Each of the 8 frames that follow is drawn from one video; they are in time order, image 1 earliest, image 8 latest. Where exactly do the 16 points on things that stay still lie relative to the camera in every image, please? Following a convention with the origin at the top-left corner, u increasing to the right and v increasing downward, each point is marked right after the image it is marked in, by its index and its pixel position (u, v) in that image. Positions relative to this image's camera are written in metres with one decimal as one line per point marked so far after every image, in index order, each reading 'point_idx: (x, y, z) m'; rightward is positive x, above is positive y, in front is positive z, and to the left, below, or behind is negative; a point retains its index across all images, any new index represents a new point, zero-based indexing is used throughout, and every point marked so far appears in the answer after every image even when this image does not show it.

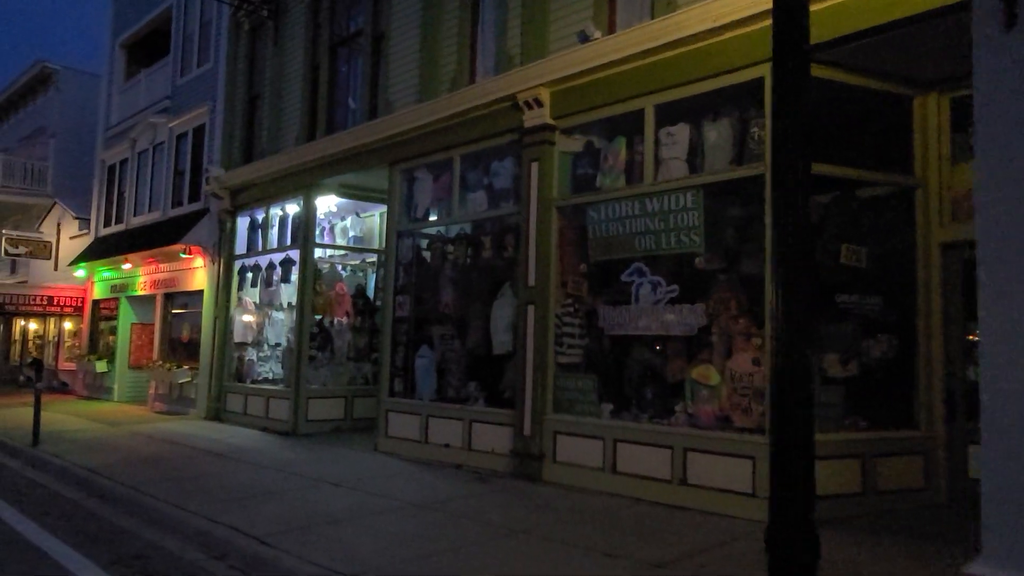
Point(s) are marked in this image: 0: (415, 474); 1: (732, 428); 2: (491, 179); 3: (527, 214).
0: (-1.3, -2.6, +10.0) m
1: (+2.4, -1.5, +7.9) m
2: (-0.3, +1.6, +11.0) m
3: (+0.2, +1.0, +10.1) m
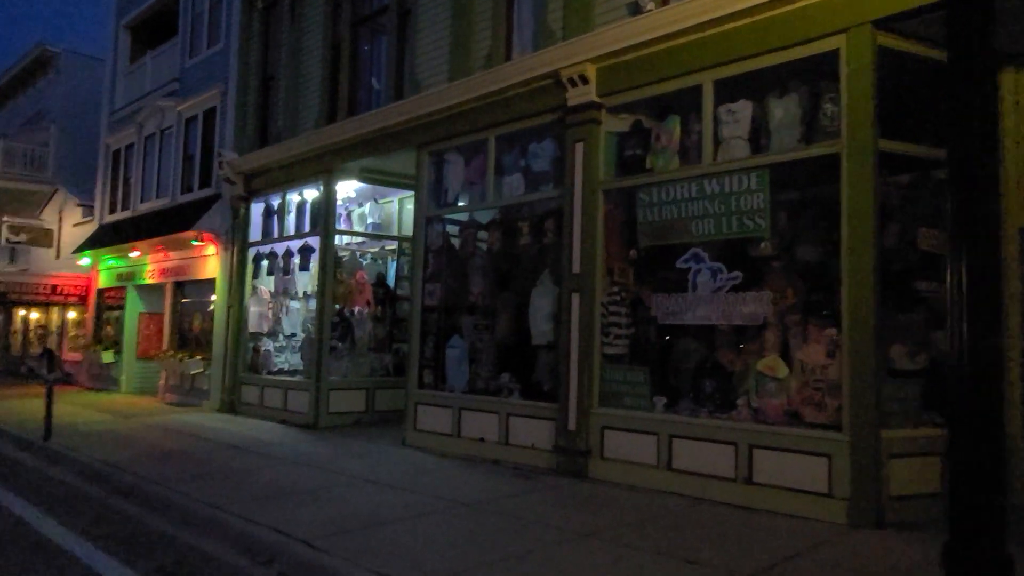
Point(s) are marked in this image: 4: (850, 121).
0: (-0.7, -2.4, +9.5) m
1: (+2.9, -1.4, +7.4) m
2: (+0.3, +1.8, +10.5) m
3: (+0.8, +1.2, +9.6) m
4: (+3.3, +1.6, +7.2) m
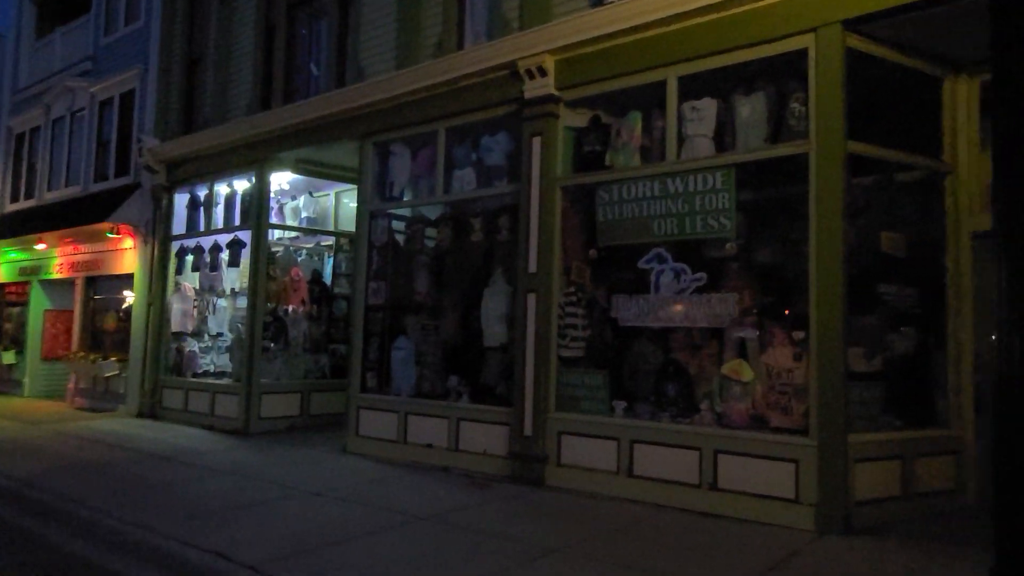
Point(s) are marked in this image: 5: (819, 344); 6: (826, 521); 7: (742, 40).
0: (-1.3, -2.4, +9.0) m
1: (+2.6, -1.4, +7.3) m
2: (-0.4, +1.8, +10.0) m
3: (+0.2, +1.2, +9.2) m
4: (+3.0, +1.6, +7.1) m
5: (+2.9, -0.5, +6.9) m
6: (+2.9, -2.1, +6.7) m
7: (+2.4, +2.6, +7.6) m
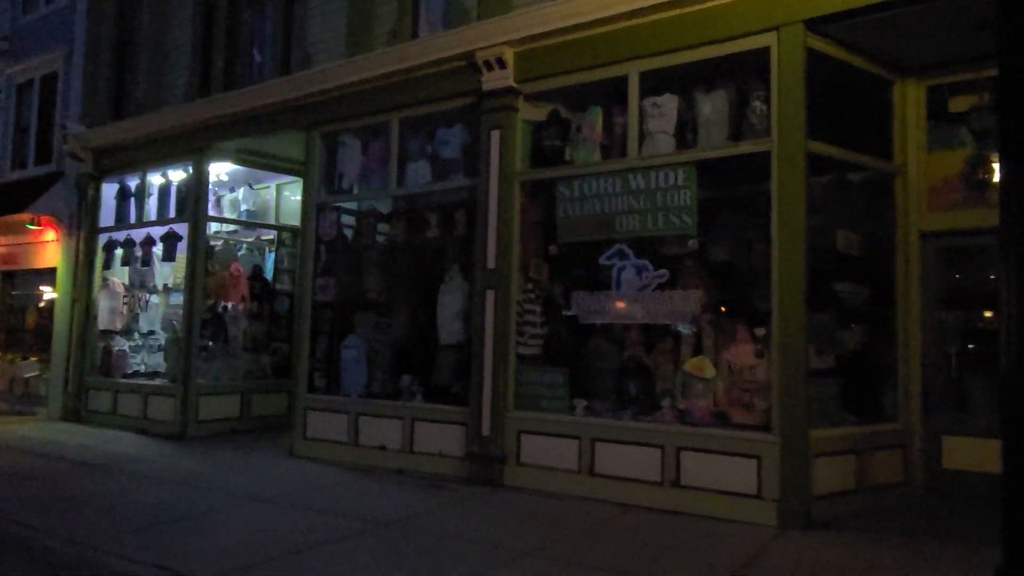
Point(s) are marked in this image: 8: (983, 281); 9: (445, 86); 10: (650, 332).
0: (-1.8, -2.3, +8.7) m
1: (+2.2, -1.4, +7.3) m
2: (-1.0, +1.9, +9.8) m
3: (-0.3, +1.2, +9.0) m
4: (+2.6, +1.6, +7.1) m
5: (+2.6, -0.5, +7.0) m
6: (+2.6, -2.1, +6.8) m
7: (+2.0, +2.6, +7.6) m
8: (+5.2, +0.1, +8.1) m
9: (-0.9, +2.6, +9.5) m
10: (+1.5, -0.5, +8.0) m
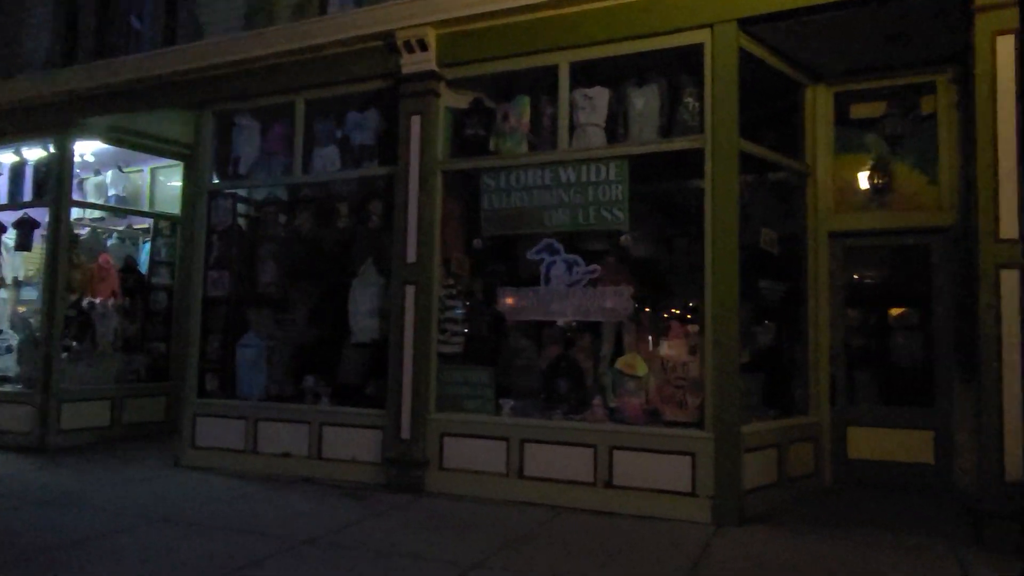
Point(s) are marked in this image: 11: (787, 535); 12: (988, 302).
0: (-2.7, -2.3, +7.9) m
1: (+1.5, -1.3, +7.3) m
2: (-2.0, +1.9, +9.1) m
3: (-1.3, +1.3, +8.5) m
4: (+2.0, +1.7, +7.1) m
5: (+1.9, -0.5, +7.0) m
6: (+2.0, -2.1, +6.8) m
7: (+1.3, +2.6, +7.5) m
8: (+4.4, +0.1, +8.5) m
9: (-1.9, +2.7, +8.8) m
10: (+0.7, -0.4, +7.8) m
11: (+2.5, -2.2, +6.5) m
12: (+3.9, -0.1, +6.1) m
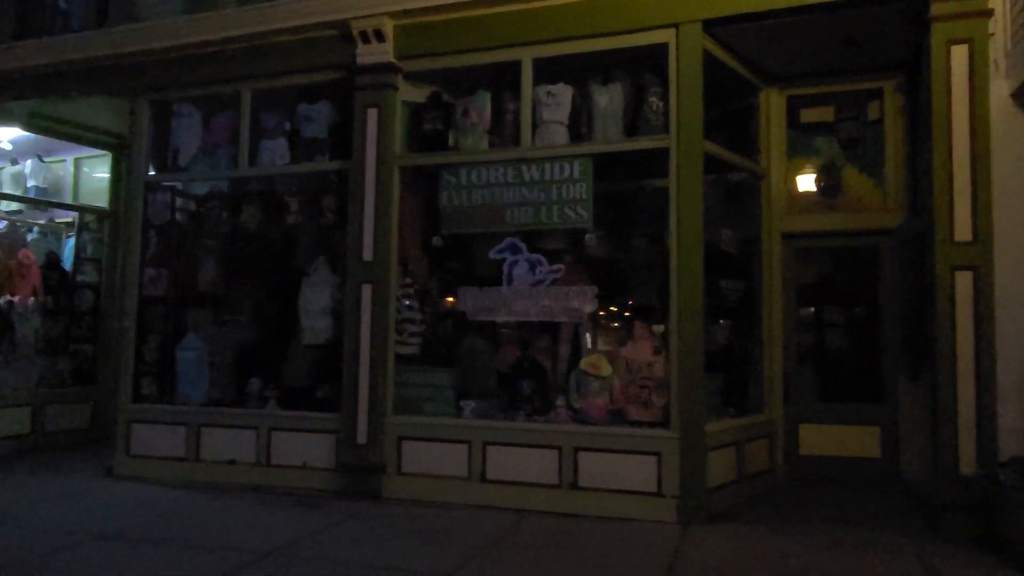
0: (-3.1, -2.3, +7.5) m
1: (+1.1, -1.3, +7.2) m
2: (-2.6, +1.9, +8.8) m
3: (-1.7, +1.3, +8.2) m
4: (+1.6, +1.7, +7.2) m
5: (+1.6, -0.5, +7.0) m
6: (+1.6, -2.1, +6.9) m
7: (+0.9, +2.6, +7.4) m
8: (+3.9, +0.1, +8.8) m
9: (-2.3, +2.7, +8.5) m
10: (+0.3, -0.4, +7.7) m
11: (+2.2, -2.2, +6.6) m
12: (+3.7, -0.1, +6.3) m
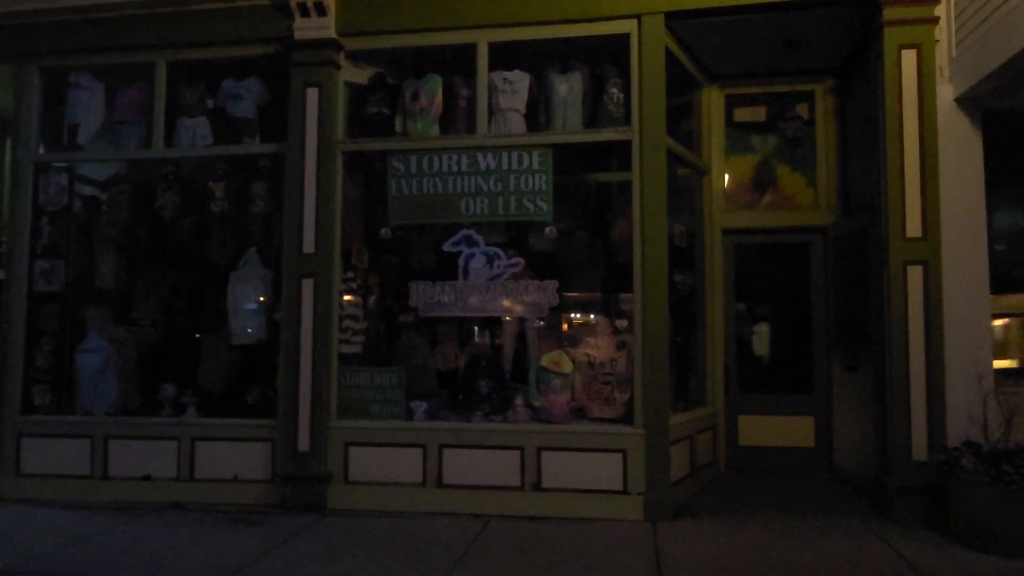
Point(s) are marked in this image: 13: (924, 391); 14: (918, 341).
0: (-3.5, -2.2, +6.6) m
1: (+0.8, -1.3, +7.1) m
2: (-3.1, +2.0, +8.0) m
3: (-2.2, +1.4, +7.5) m
4: (+1.3, +1.7, +7.1) m
5: (+1.3, -0.4, +6.9) m
6: (+1.3, -2.0, +6.8) m
7: (+0.5, +2.7, +7.2) m
8: (+3.2, +0.2, +9.0) m
9: (-2.9, +2.7, +7.7) m
10: (-0.1, -0.4, +7.4) m
11: (+1.9, -2.2, +6.6) m
12: (+3.4, -0.1, +6.5) m
13: (+3.6, -0.9, +6.5) m
14: (+3.6, -0.5, +6.5) m
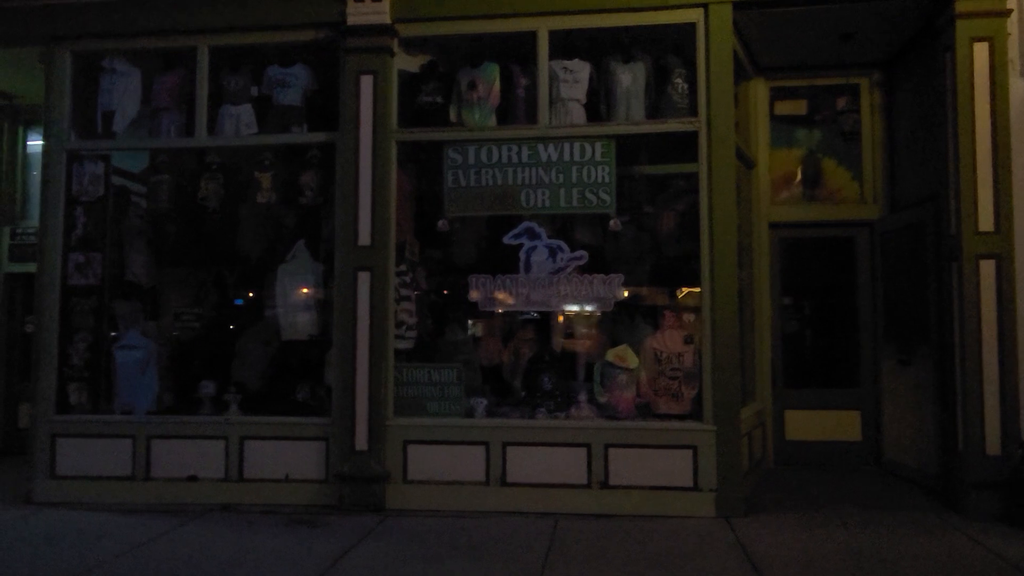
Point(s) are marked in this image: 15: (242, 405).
0: (-2.8, -2.1, +6.3) m
1: (+1.4, -1.2, +6.9) m
2: (-2.6, +2.1, +7.7) m
3: (-1.6, +1.4, +7.3) m
4: (+1.9, +1.8, +6.9) m
5: (+1.9, -0.4, +6.8) m
6: (+1.9, -2.0, +6.7) m
7: (+1.1, +2.8, +7.1) m
8: (+3.7, +0.2, +9.0) m
9: (-2.3, +2.8, +7.4) m
10: (+0.5, -0.3, +7.2) m
11: (+2.5, -2.1, +6.6) m
12: (+4.1, 0.0, +6.5) m
13: (+4.3, -0.8, +6.5) m
14: (+4.2, -0.4, +6.5) m
15: (-2.8, -1.2, +7.5) m
